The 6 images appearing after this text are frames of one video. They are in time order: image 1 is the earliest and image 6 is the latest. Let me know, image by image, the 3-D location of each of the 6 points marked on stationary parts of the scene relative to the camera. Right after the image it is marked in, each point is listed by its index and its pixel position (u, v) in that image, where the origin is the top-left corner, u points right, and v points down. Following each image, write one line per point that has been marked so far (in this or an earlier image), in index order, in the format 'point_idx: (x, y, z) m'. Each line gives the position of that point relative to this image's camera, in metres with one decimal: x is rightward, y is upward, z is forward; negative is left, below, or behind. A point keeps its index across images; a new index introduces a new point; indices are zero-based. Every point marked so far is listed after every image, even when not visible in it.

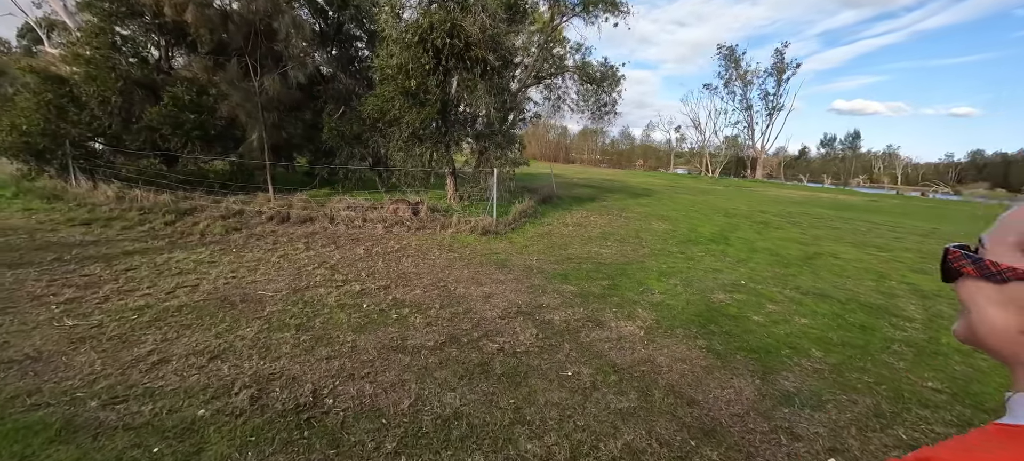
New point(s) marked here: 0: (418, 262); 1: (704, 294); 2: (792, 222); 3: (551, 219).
0: (-1.5, -0.5, +6.3) m
1: (+2.9, -1.0, +5.8) m
2: (+10.5, +0.3, +14.2) m
3: (+1.1, +0.3, +10.7) m
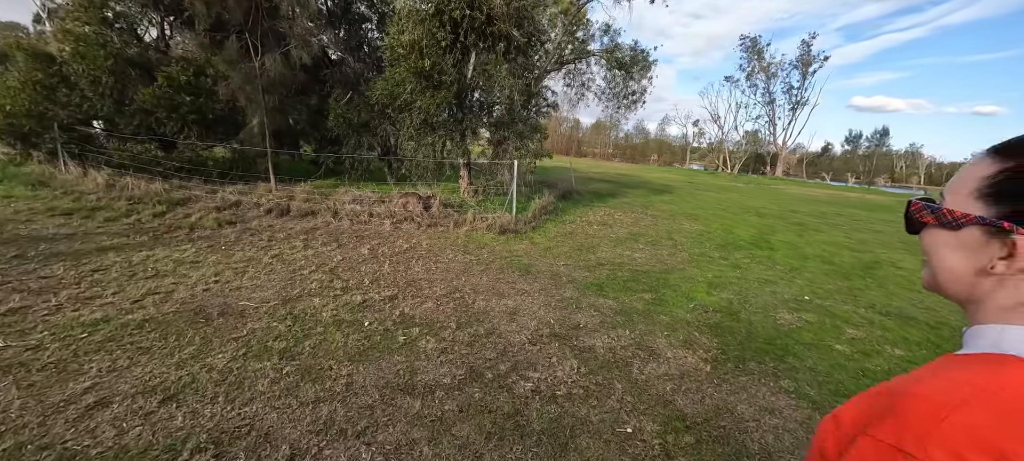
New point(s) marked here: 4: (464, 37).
0: (-1.2, -0.5, +5.5) m
1: (+3.2, -1.1, +4.9) m
2: (+11.0, +0.2, +13.1) m
3: (+1.6, +0.3, +9.8) m
4: (-1.1, +4.4, +8.5) m
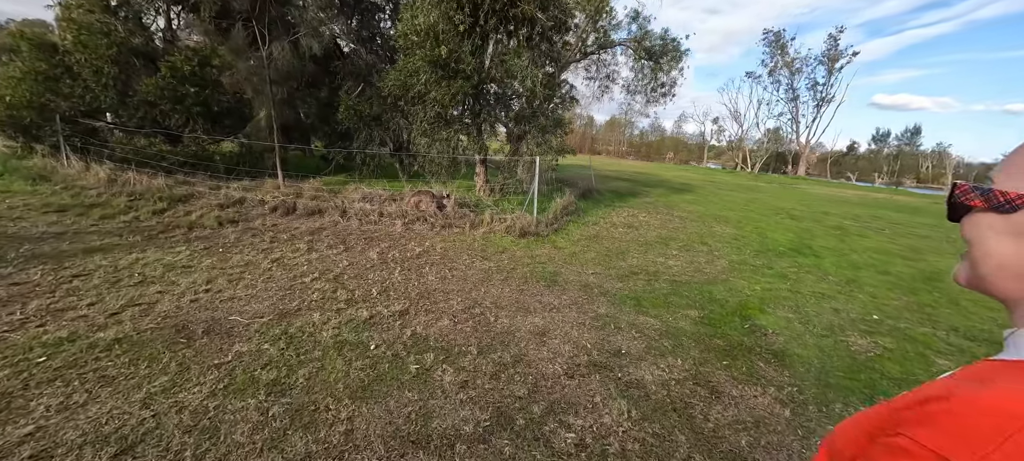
0: (-0.9, -0.6, +5.0) m
1: (+3.5, -1.2, +4.2) m
2: (+11.5, 0.0, +12.2) m
3: (+2.0, +0.3, +9.2) m
4: (-0.6, +4.3, +7.9) m
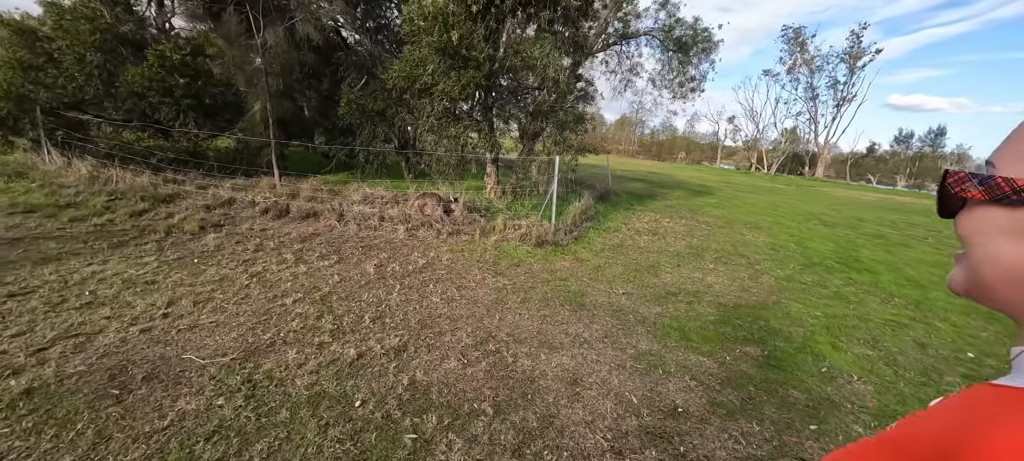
0: (-0.6, -0.7, +4.2) m
1: (+3.7, -1.4, +3.3) m
2: (+11.9, -0.2, +11.2) m
3: (+2.3, +0.1, +8.4) m
4: (-0.3, +4.2, +7.1) m
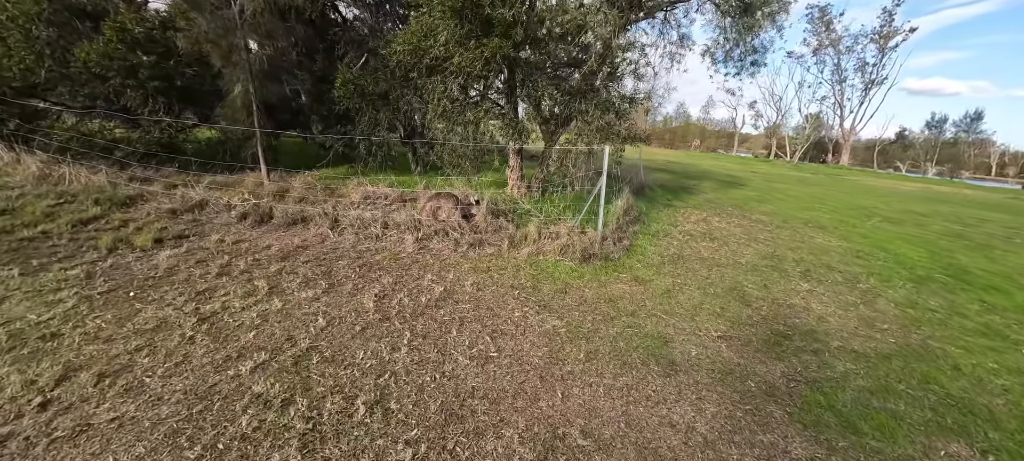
0: (-0.2, -0.9, +2.9) m
1: (+4.2, -1.6, +2.0) m
2: (+12.4, -0.2, +9.7) m
3: (+2.8, 0.0, +7.0) m
4: (+0.2, +4.1, +5.7) m
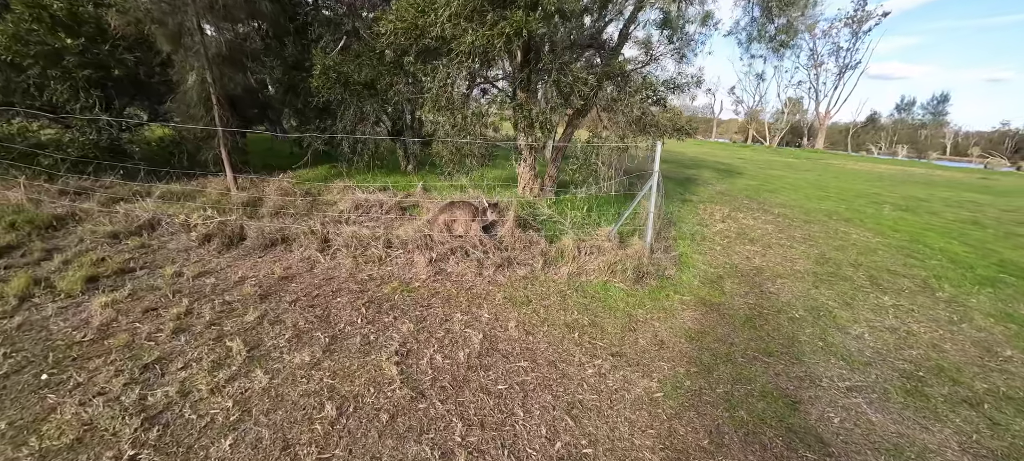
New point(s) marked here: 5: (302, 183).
0: (+0.3, -1.1, +2.1) m
1: (+4.8, -1.7, +1.4) m
2: (+12.5, +0.2, +9.5) m
3: (+3.1, 0.0, +6.3) m
4: (+0.4, +3.9, +4.7) m
5: (-3.9, +0.9, +7.1) m
